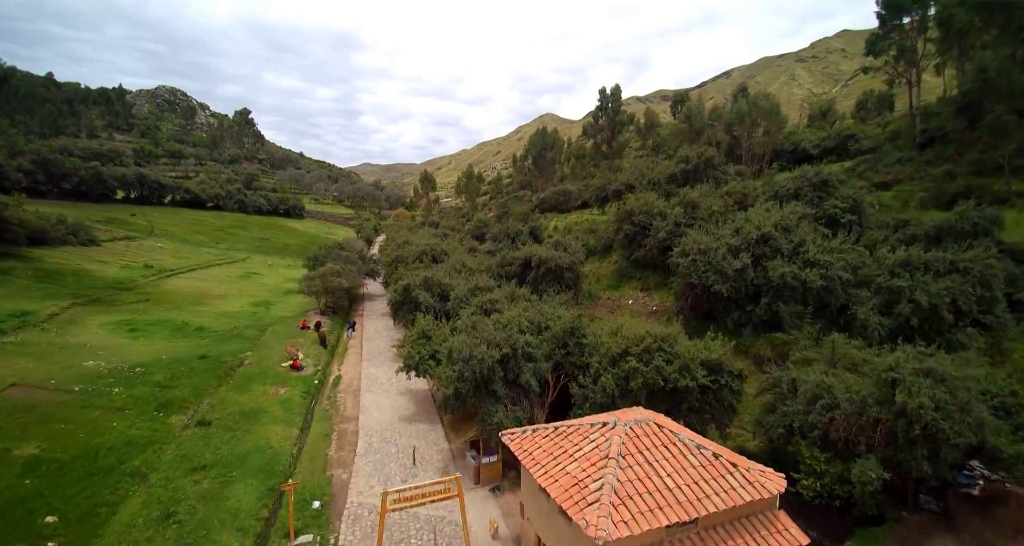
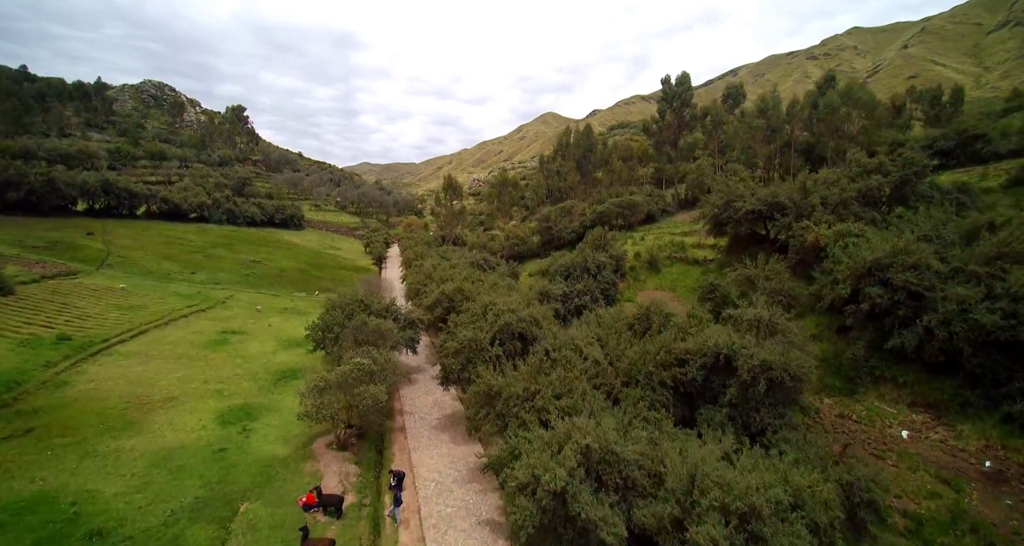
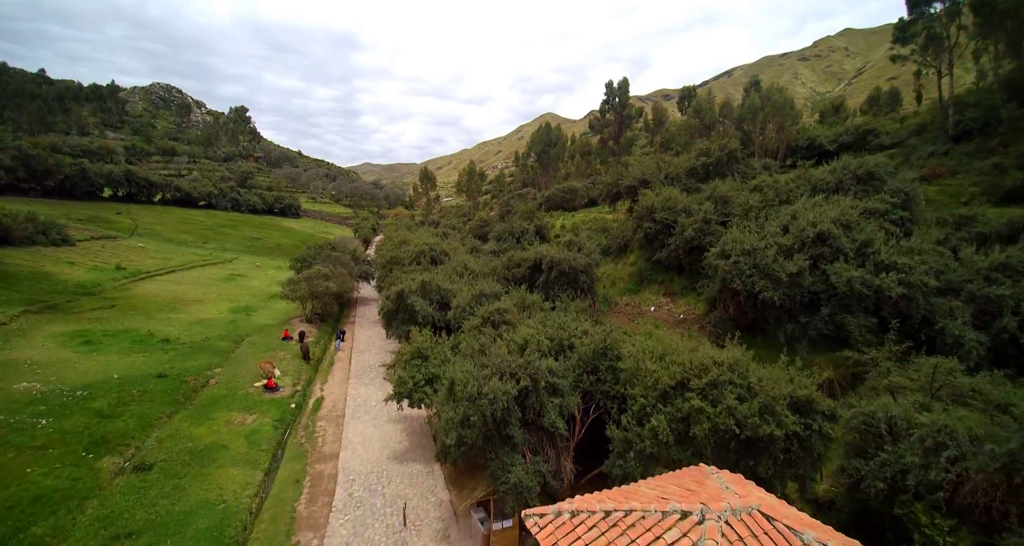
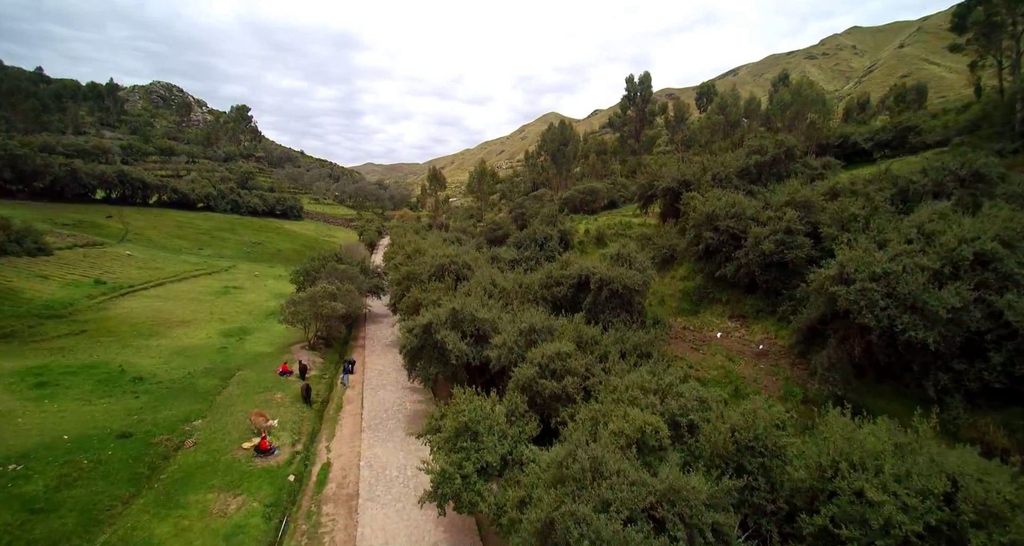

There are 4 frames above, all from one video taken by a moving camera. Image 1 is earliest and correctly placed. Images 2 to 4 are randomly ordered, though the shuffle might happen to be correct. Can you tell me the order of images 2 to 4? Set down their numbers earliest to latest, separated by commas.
3, 4, 2
